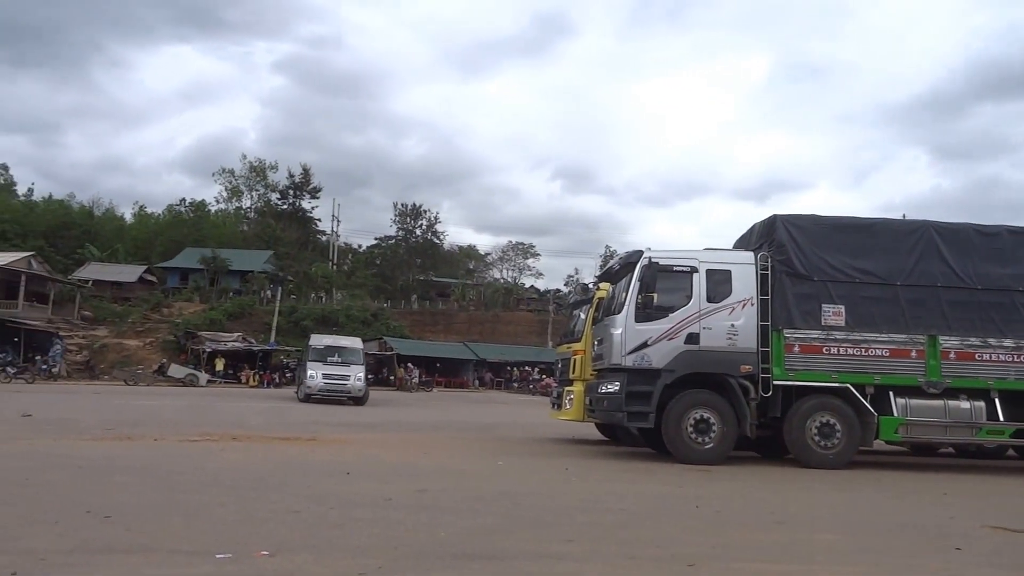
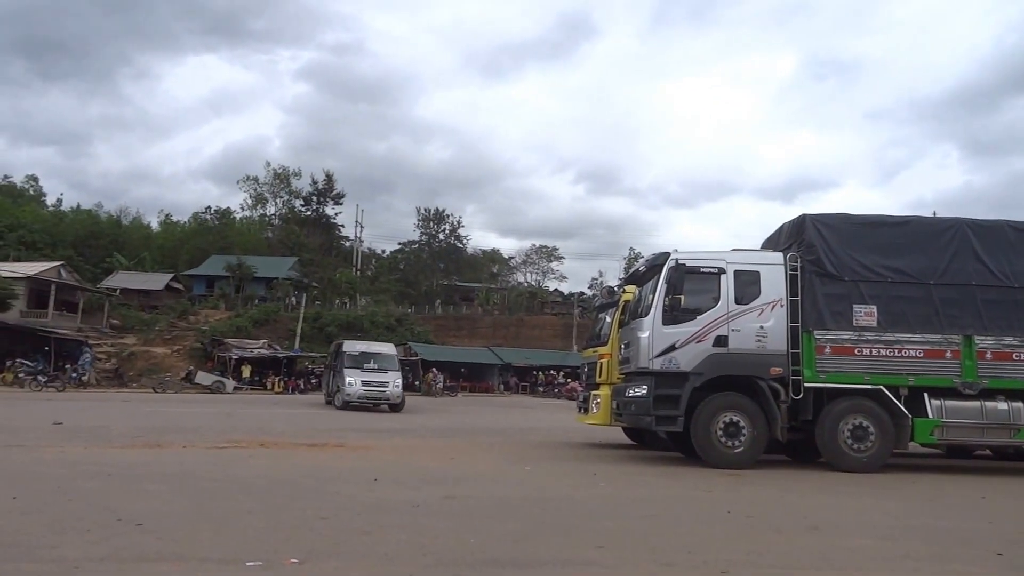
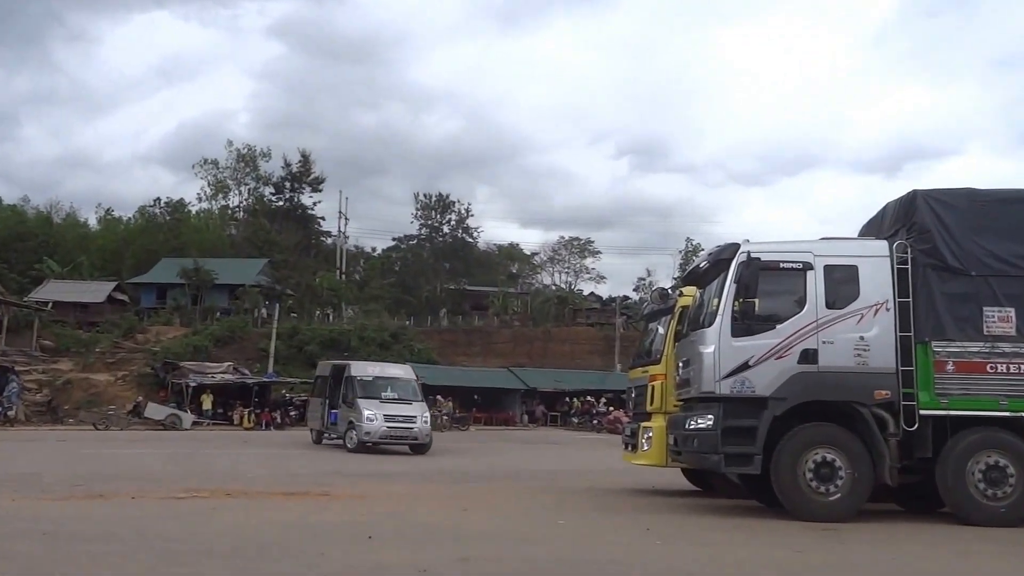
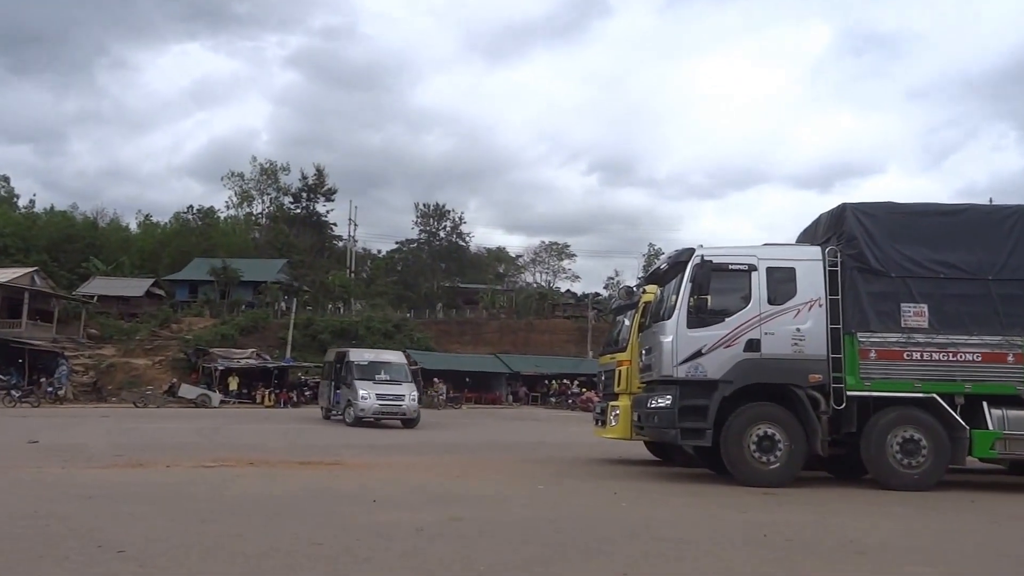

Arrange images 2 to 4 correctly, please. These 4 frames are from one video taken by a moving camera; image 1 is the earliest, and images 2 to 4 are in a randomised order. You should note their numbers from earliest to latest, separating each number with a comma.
2, 4, 3
